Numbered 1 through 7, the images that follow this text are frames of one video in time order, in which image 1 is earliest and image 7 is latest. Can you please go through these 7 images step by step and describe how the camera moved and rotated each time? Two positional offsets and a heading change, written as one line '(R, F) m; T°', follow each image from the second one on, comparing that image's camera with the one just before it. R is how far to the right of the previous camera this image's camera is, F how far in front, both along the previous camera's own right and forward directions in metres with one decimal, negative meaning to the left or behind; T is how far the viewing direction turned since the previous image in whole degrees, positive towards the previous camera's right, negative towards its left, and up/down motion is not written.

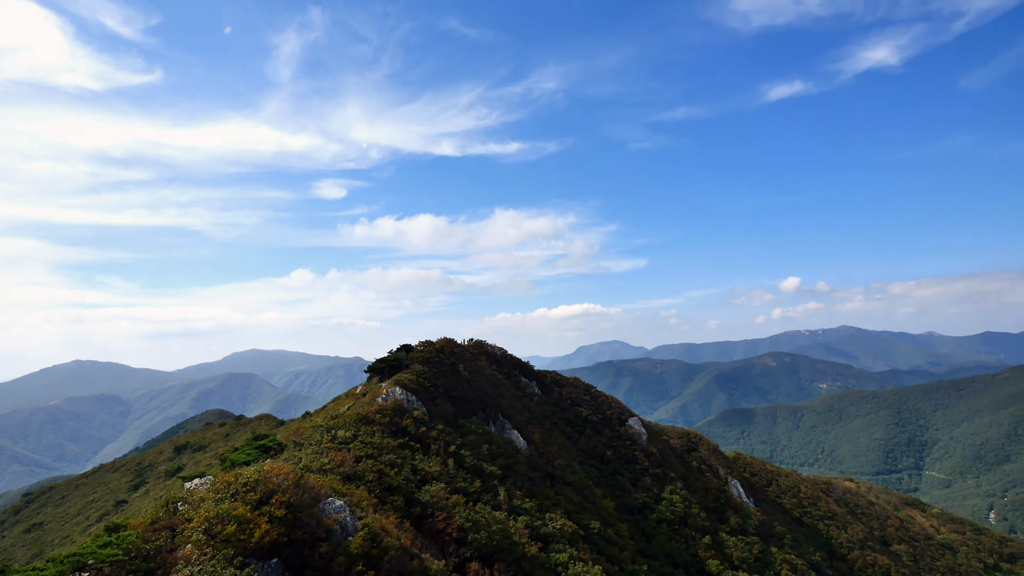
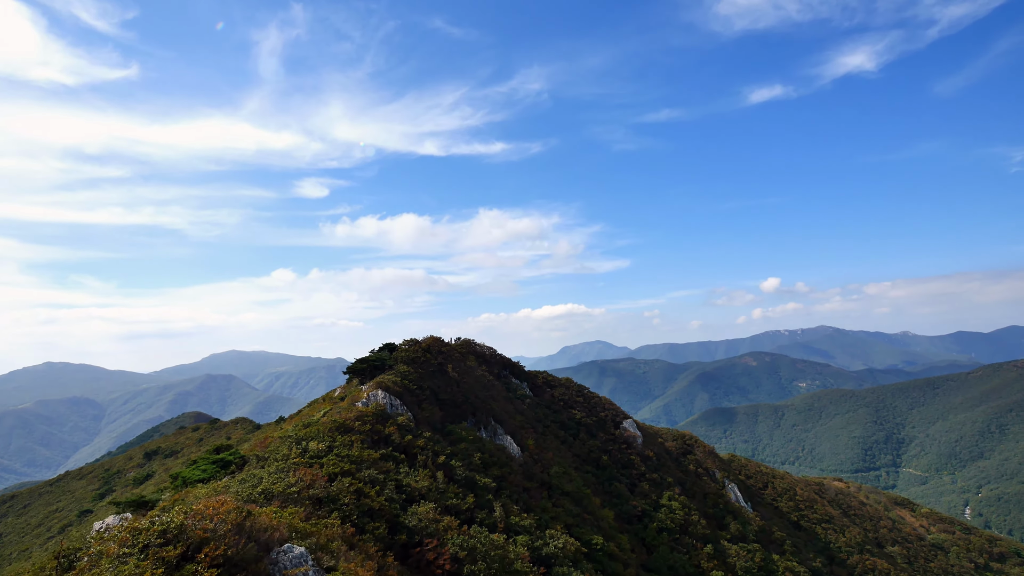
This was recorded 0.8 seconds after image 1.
(-0.9, +3.8) m; +2°
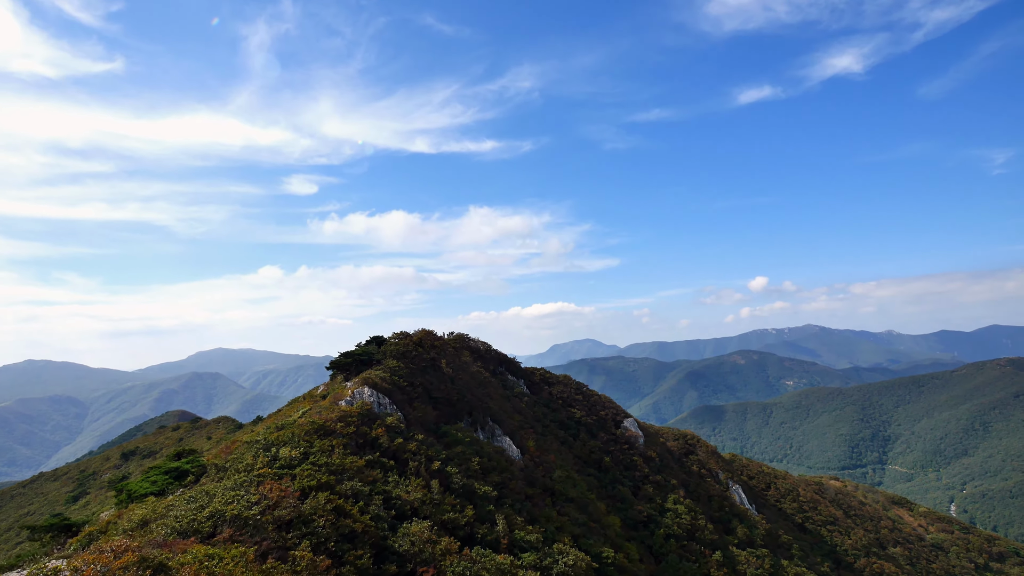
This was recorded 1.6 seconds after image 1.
(-1.0, +3.9) m; +1°
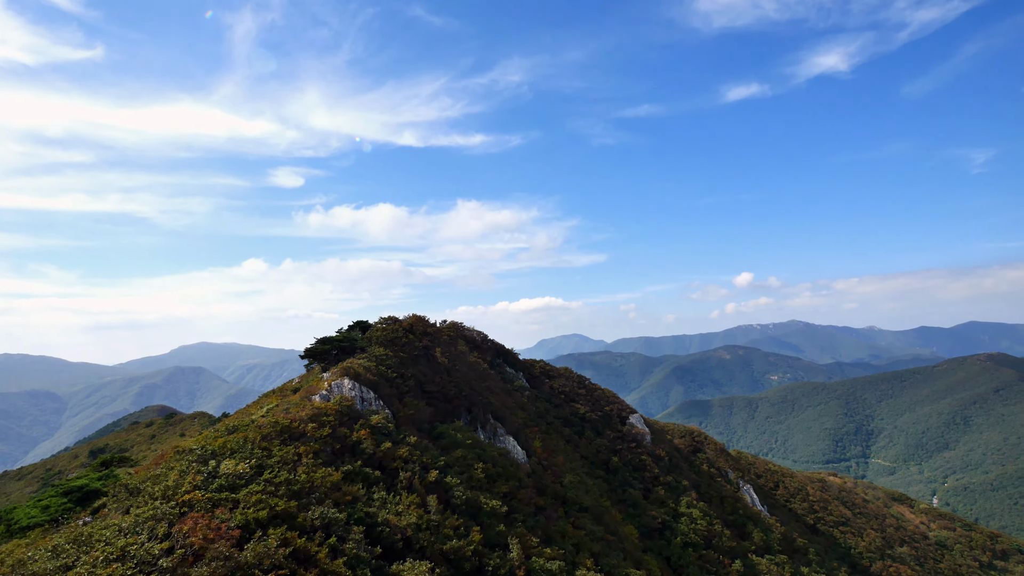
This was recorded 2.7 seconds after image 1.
(-1.6, +5.7) m; +2°
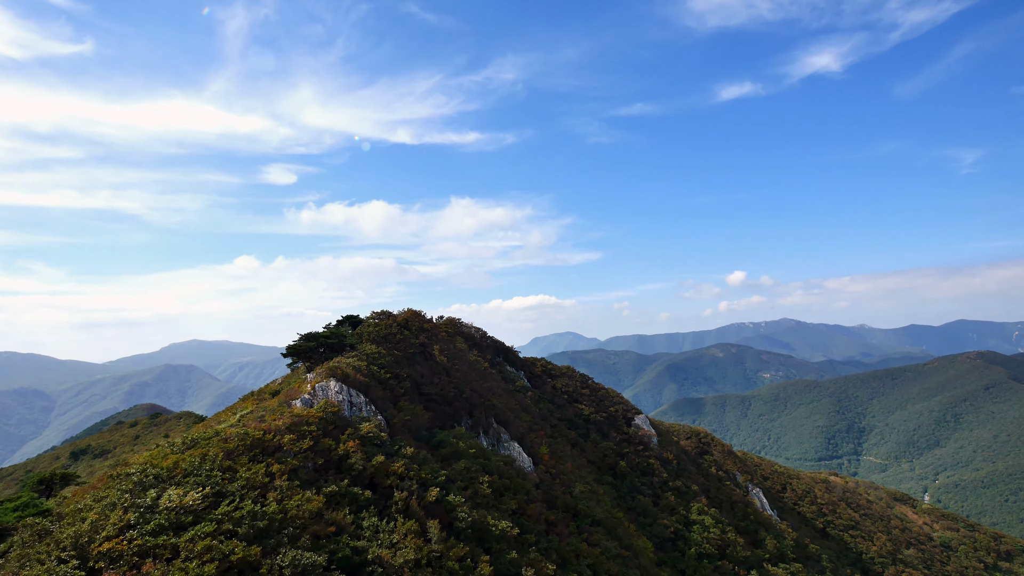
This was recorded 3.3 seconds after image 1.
(-1.0, +3.4) m; +1°
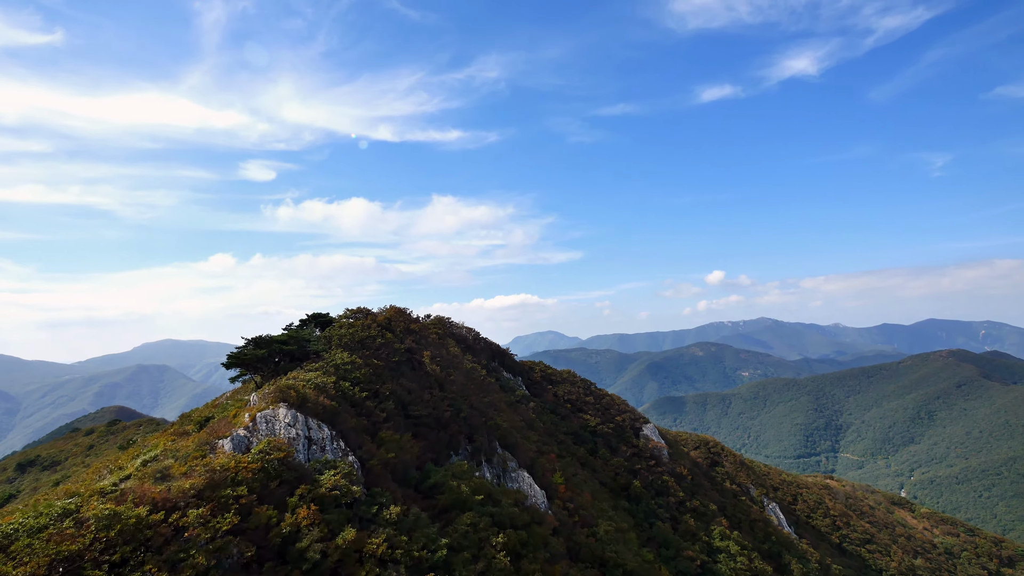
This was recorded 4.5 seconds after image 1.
(-1.8, +6.8) m; +2°
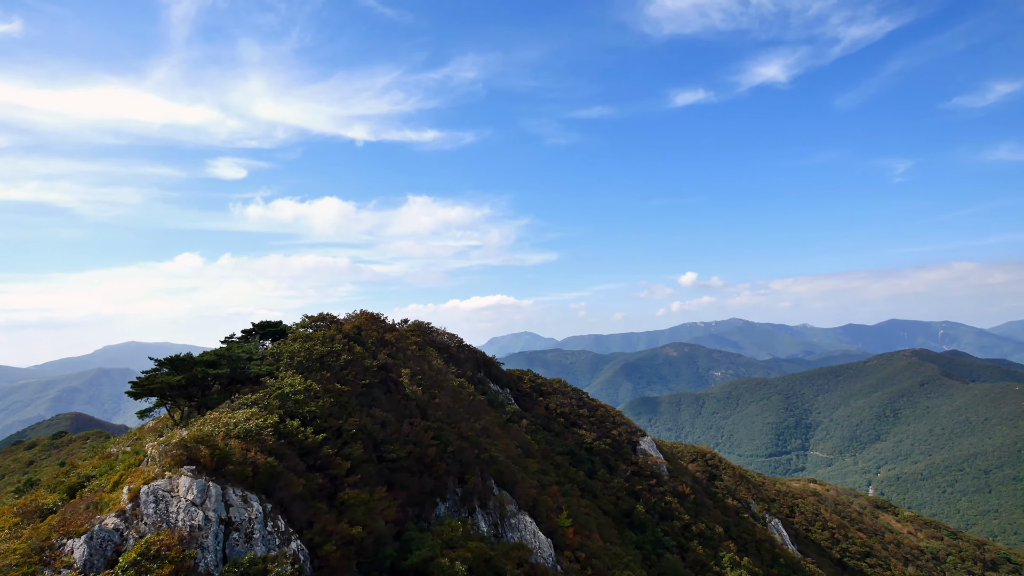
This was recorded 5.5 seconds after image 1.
(-1.2, +5.3) m; +3°
